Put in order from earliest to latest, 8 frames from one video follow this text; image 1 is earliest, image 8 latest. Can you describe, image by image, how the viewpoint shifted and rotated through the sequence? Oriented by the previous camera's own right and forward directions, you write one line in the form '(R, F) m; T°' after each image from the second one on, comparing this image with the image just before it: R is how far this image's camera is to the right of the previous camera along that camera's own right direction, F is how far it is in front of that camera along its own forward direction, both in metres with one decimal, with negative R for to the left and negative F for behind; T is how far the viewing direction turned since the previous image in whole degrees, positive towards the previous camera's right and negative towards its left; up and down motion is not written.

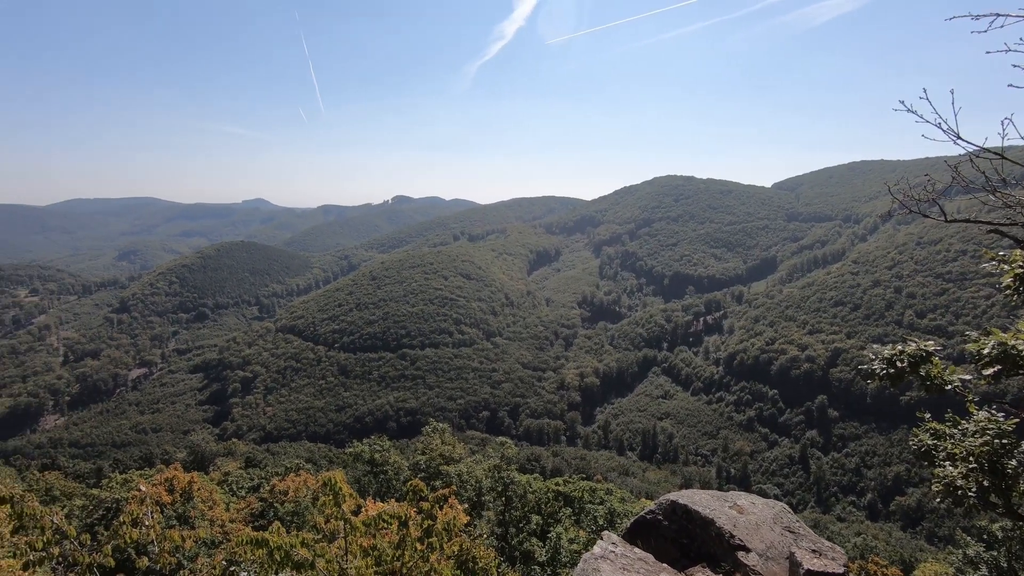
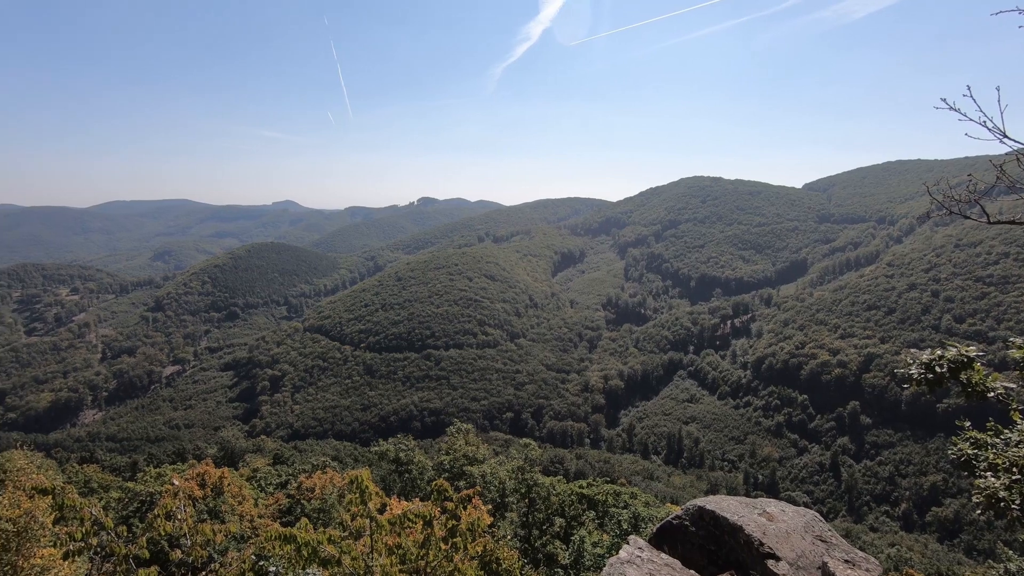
(-0.3, 0.0) m; -2°
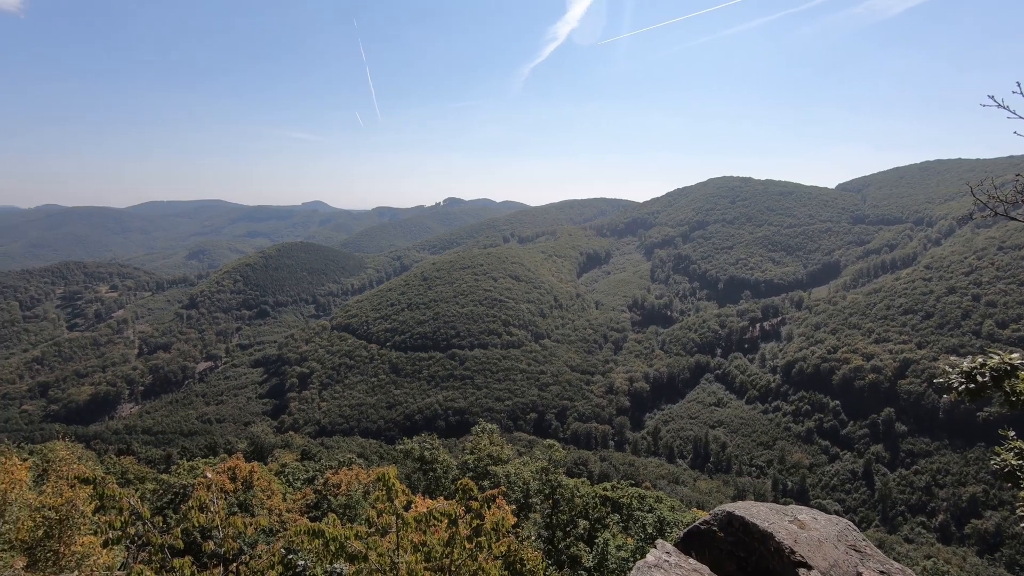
(-0.3, 0.0) m; -2°
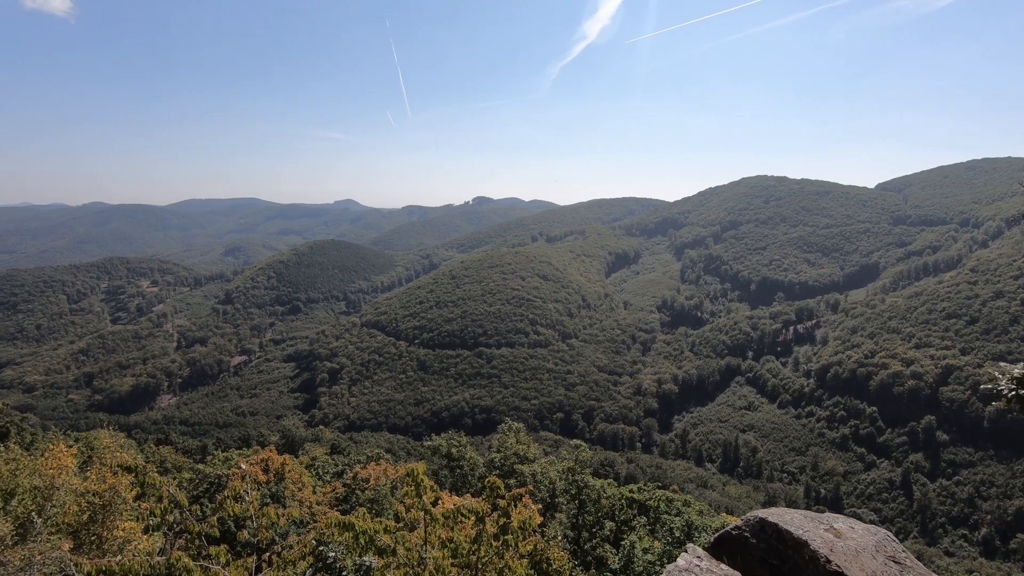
(-0.3, 0.0) m; -2°
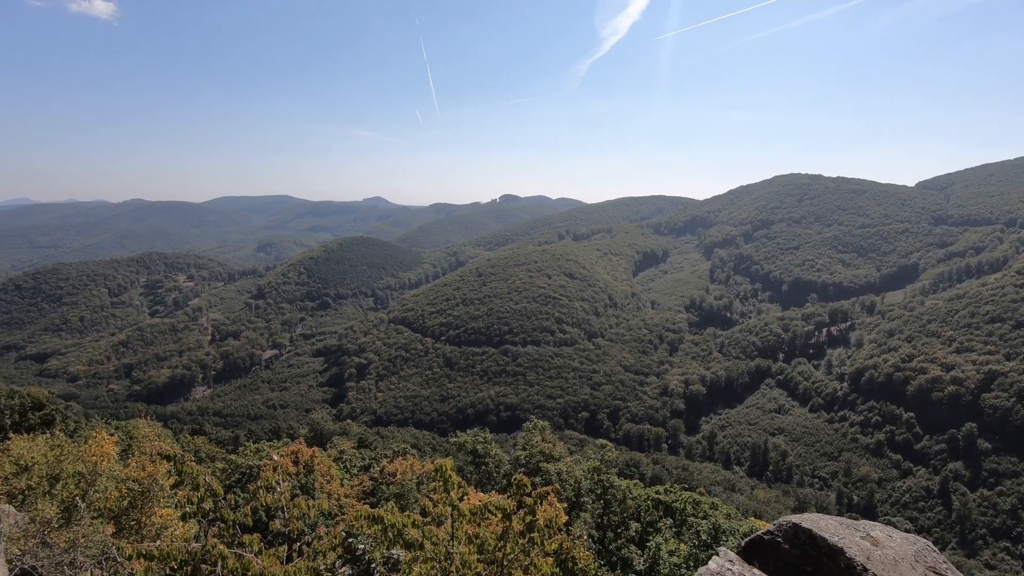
(-0.3, 0.0) m; -2°
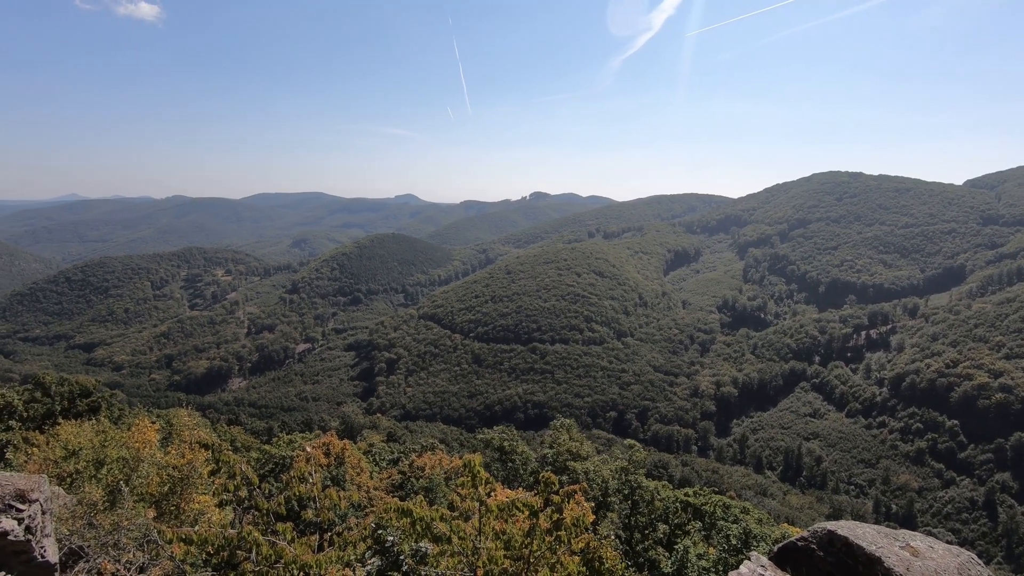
(-0.3, 0.0) m; -2°
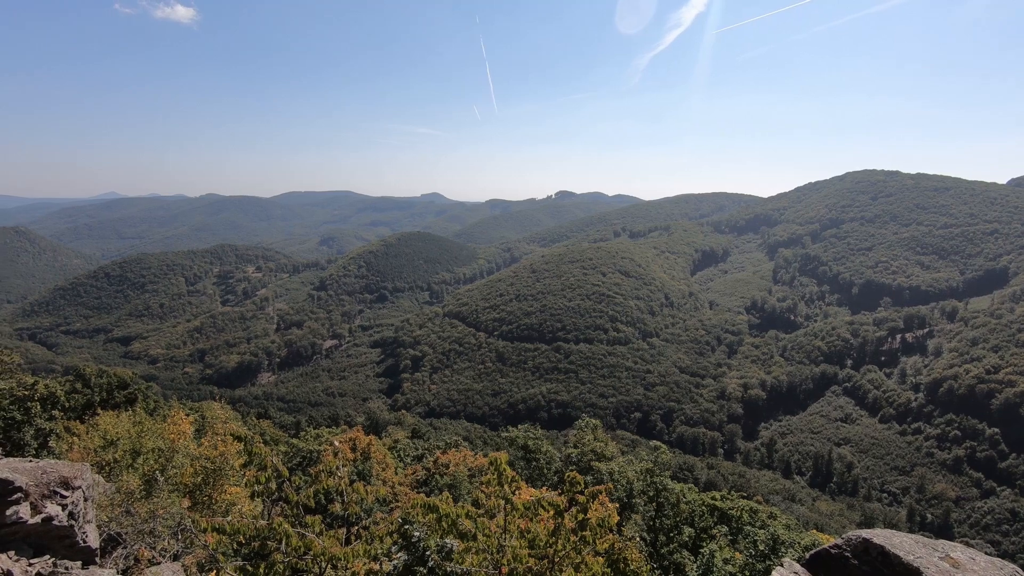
(-0.3, 0.0) m; -2°
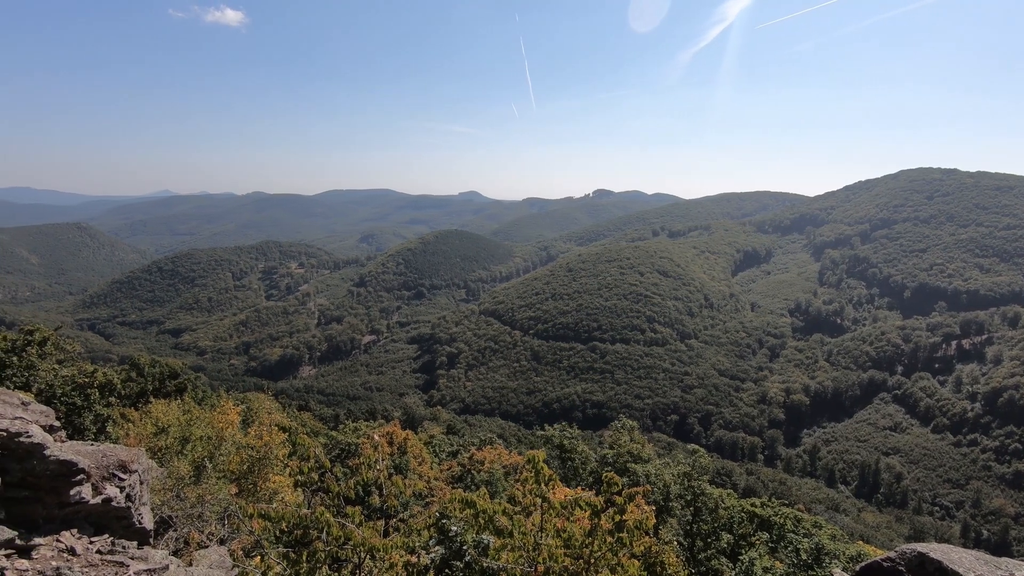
(-0.4, 0.0) m; -3°
